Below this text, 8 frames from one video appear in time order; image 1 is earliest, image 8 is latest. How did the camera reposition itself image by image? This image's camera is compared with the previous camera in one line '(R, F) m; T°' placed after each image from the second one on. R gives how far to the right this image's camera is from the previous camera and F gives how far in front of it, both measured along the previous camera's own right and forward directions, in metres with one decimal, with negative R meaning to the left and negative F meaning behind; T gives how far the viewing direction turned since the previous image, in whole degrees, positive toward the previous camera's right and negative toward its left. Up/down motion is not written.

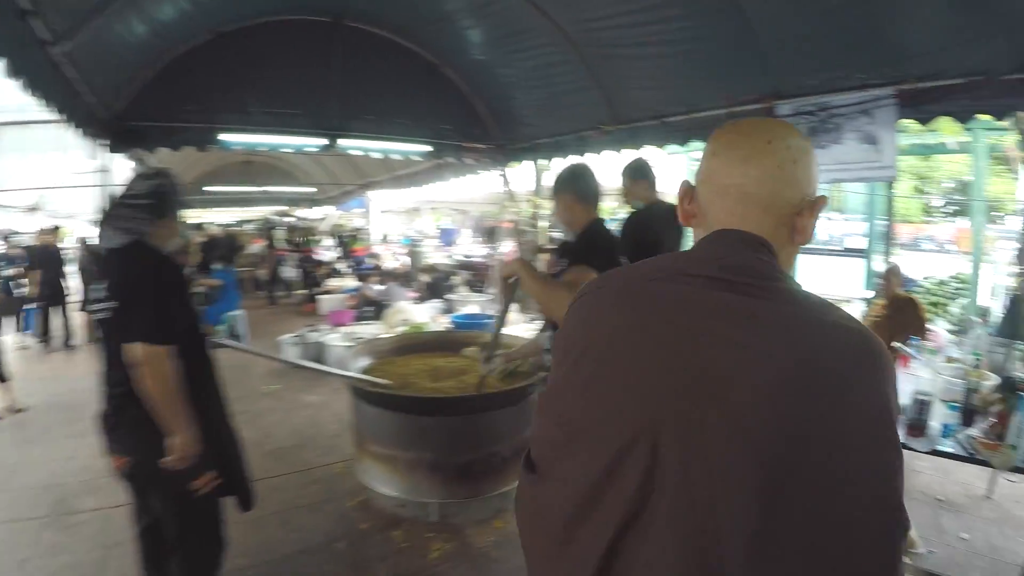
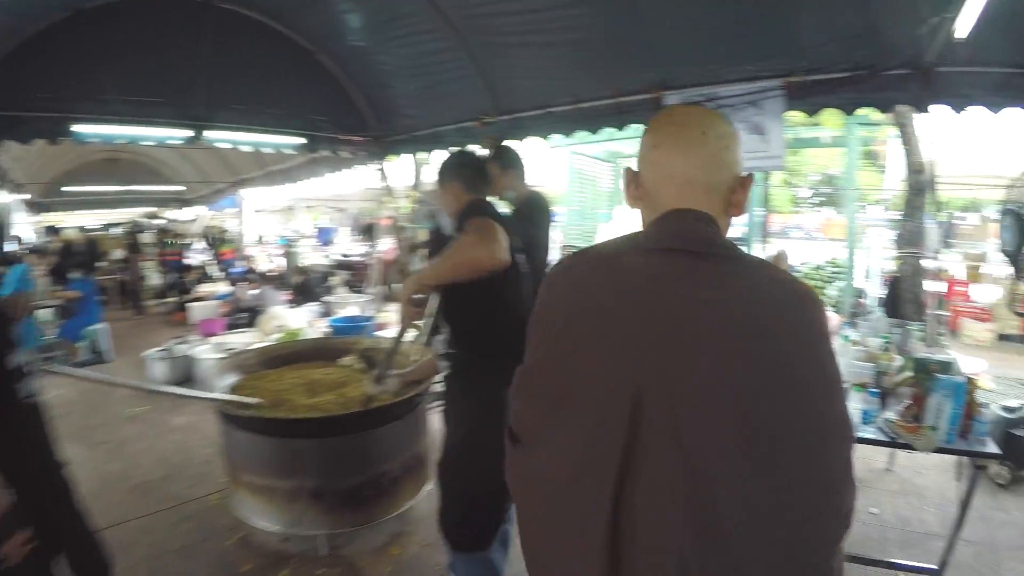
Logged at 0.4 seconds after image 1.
(+0.4, +0.4) m; -18°
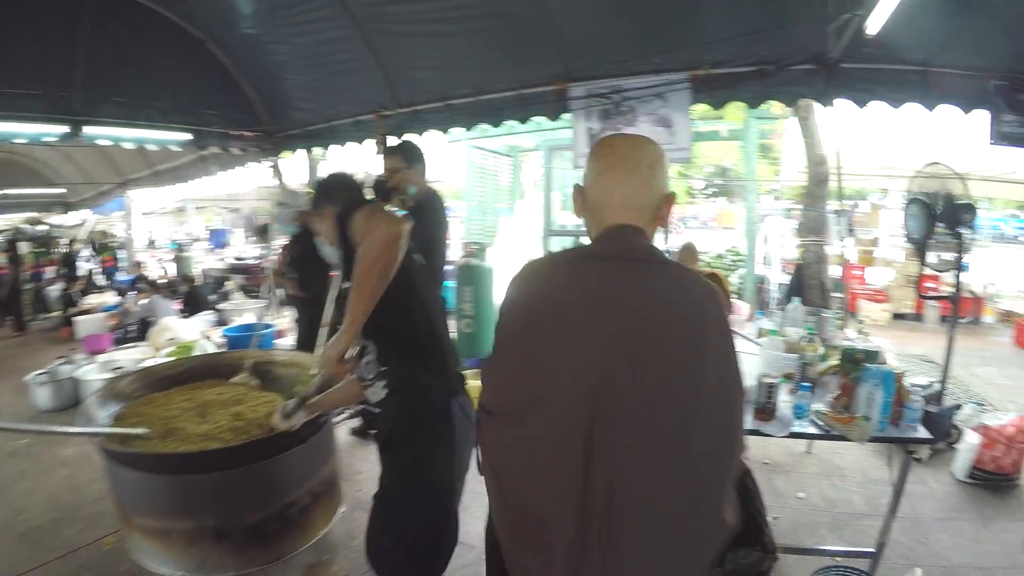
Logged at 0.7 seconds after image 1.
(0.0, +0.2) m; +9°
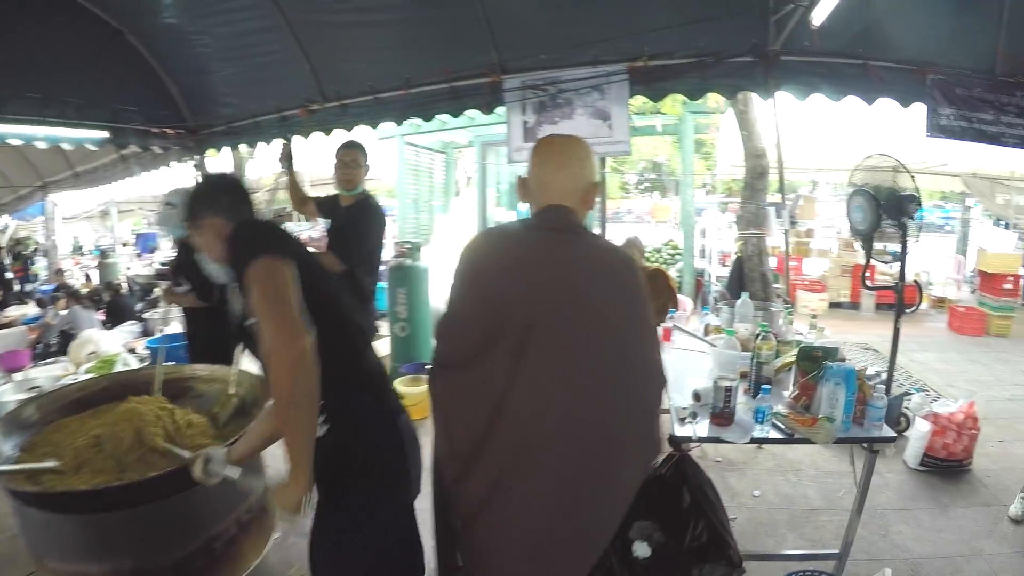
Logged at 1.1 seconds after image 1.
(0.0, +0.1) m; +5°
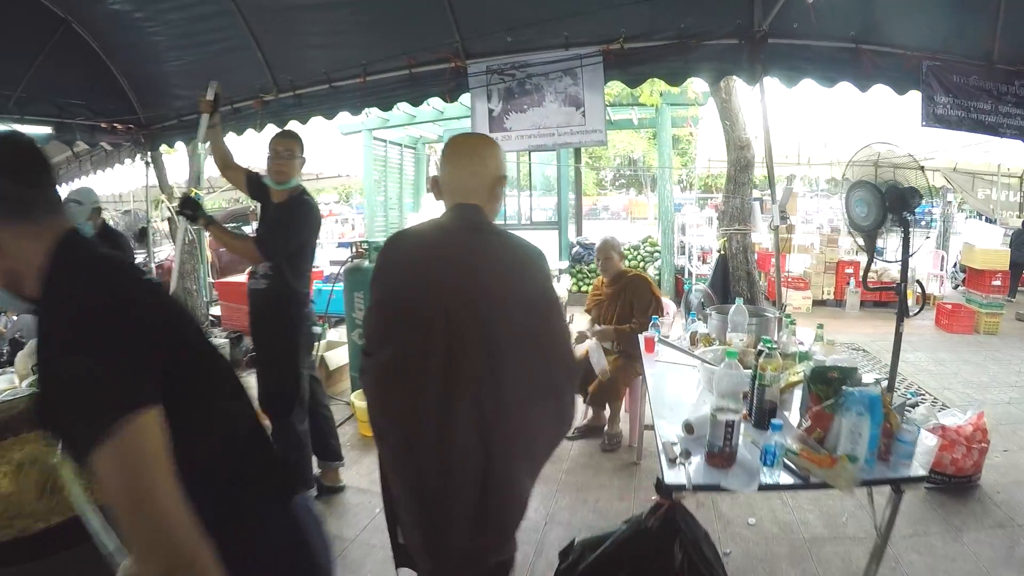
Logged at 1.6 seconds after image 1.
(+0.1, +0.3) m; +2°
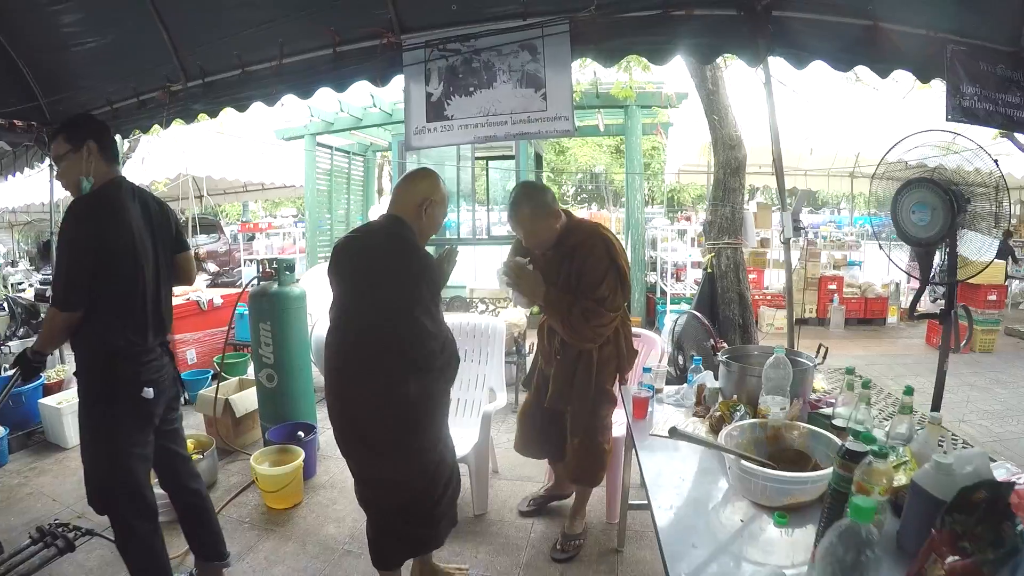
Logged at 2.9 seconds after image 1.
(+0.1, +0.6) m; +4°
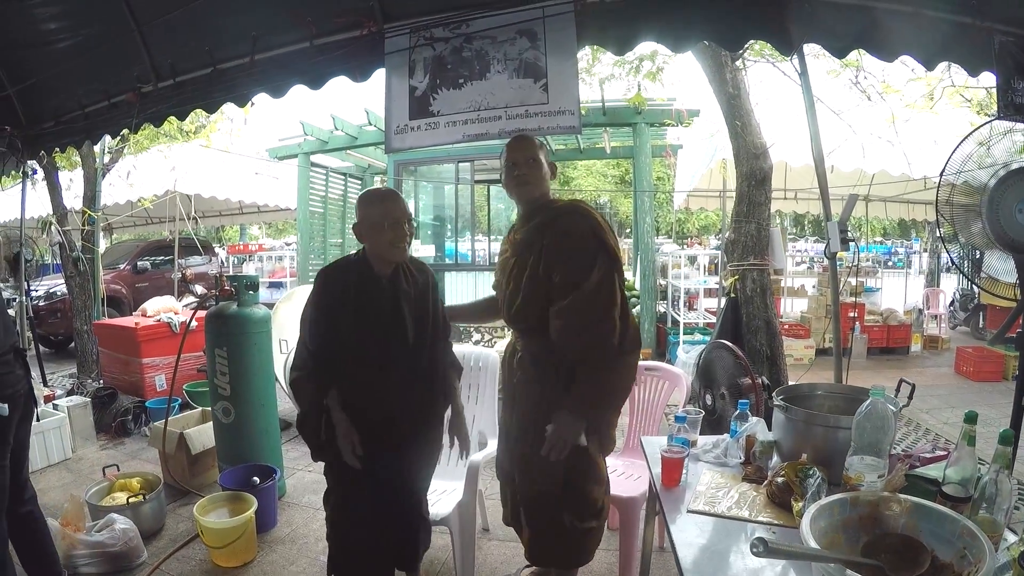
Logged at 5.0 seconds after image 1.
(0.0, +0.3) m; 0°
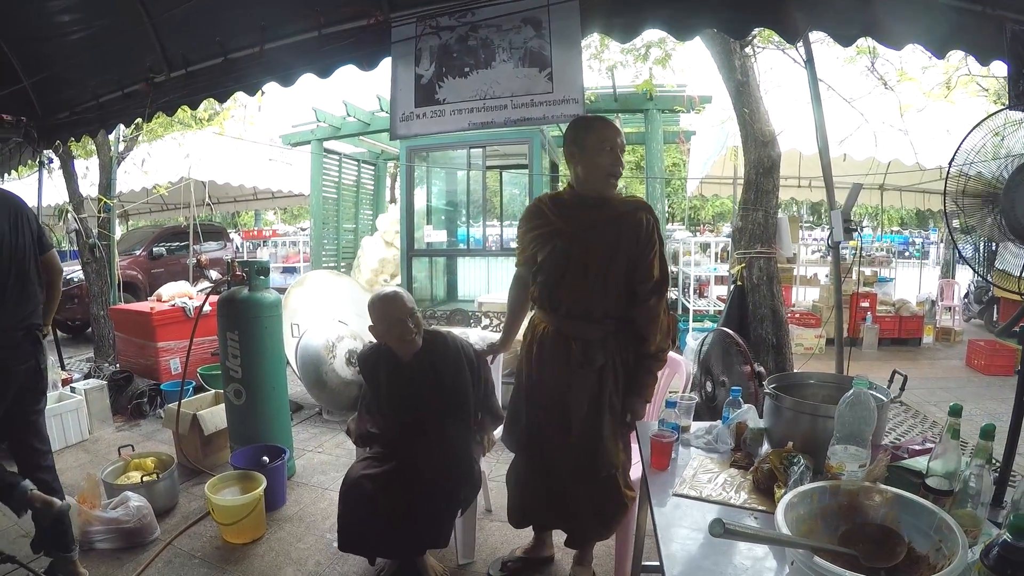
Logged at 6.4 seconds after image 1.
(0.0, 0.0) m; -1°
